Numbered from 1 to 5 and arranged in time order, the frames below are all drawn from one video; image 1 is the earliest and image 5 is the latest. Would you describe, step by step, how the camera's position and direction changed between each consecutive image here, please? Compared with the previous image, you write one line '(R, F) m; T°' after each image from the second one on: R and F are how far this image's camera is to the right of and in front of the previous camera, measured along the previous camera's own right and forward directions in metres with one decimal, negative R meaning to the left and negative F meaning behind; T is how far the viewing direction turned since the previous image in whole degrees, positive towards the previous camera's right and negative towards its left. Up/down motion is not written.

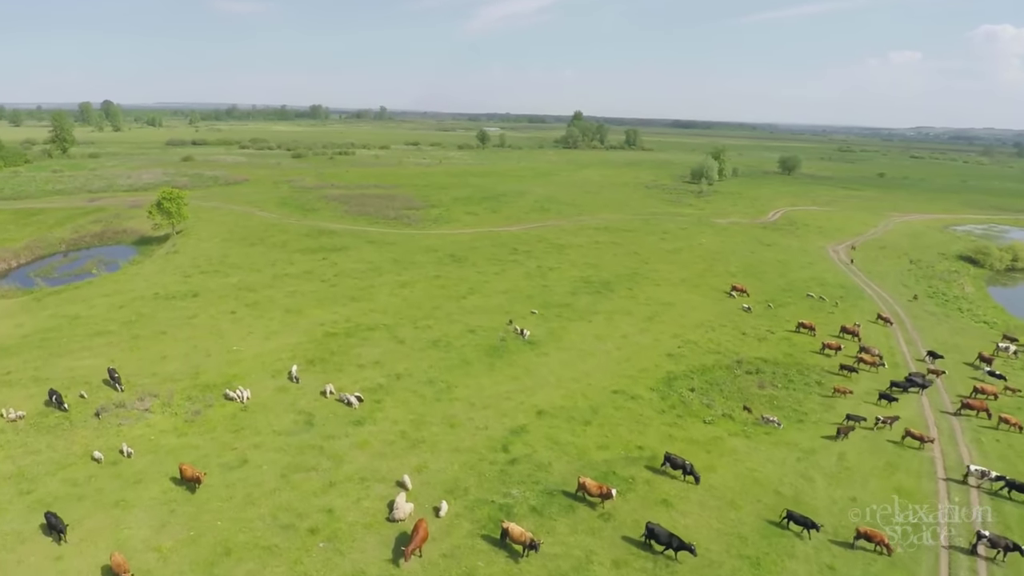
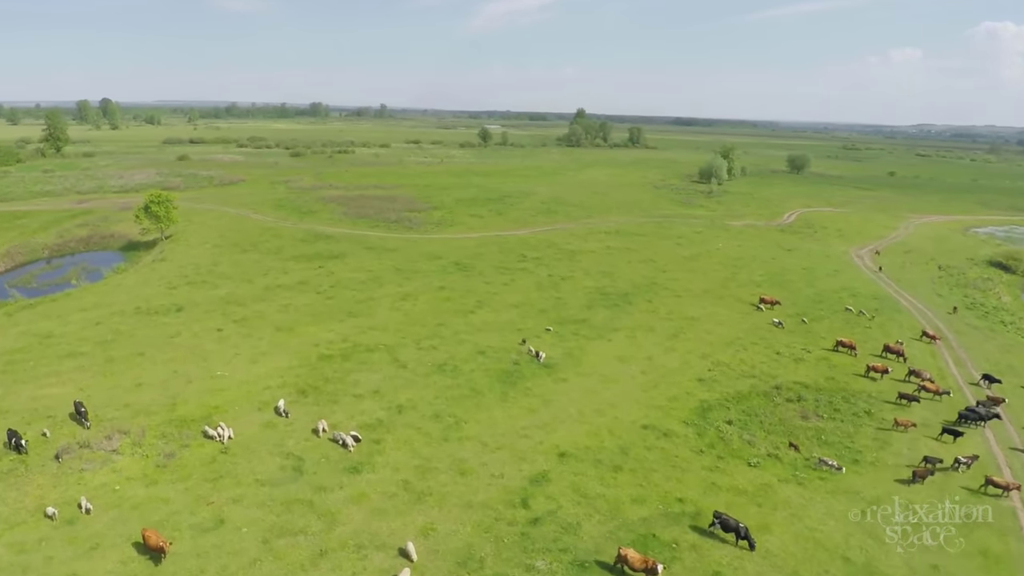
(-0.8, +3.9) m; 0°
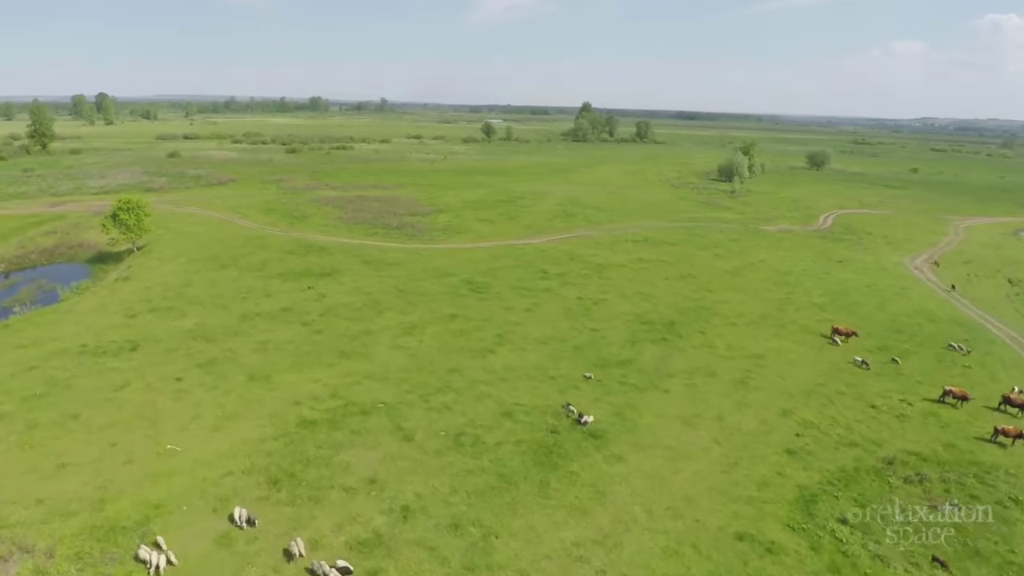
(-1.7, +8.1) m; 0°
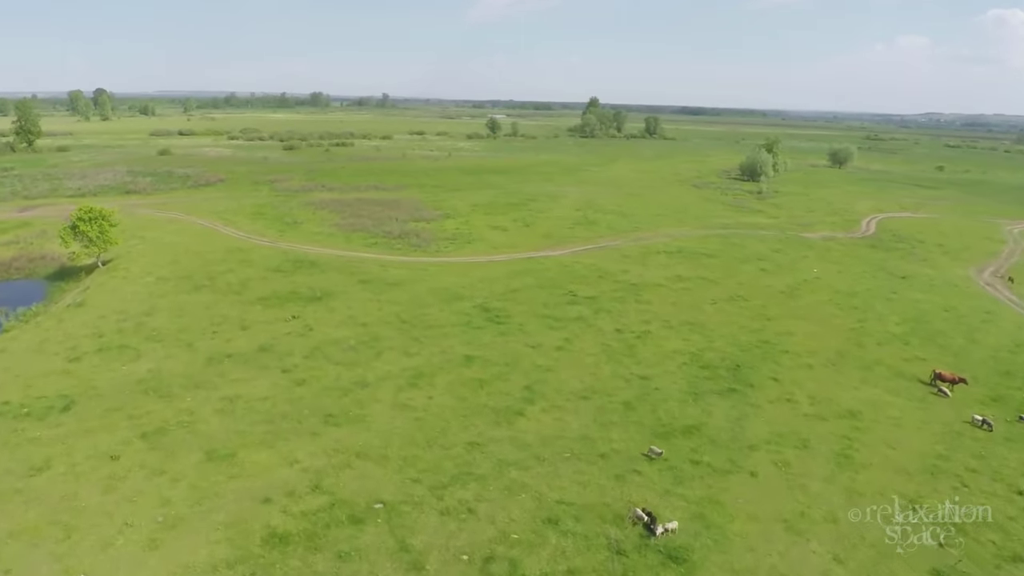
(-1.6, +7.8) m; 0°
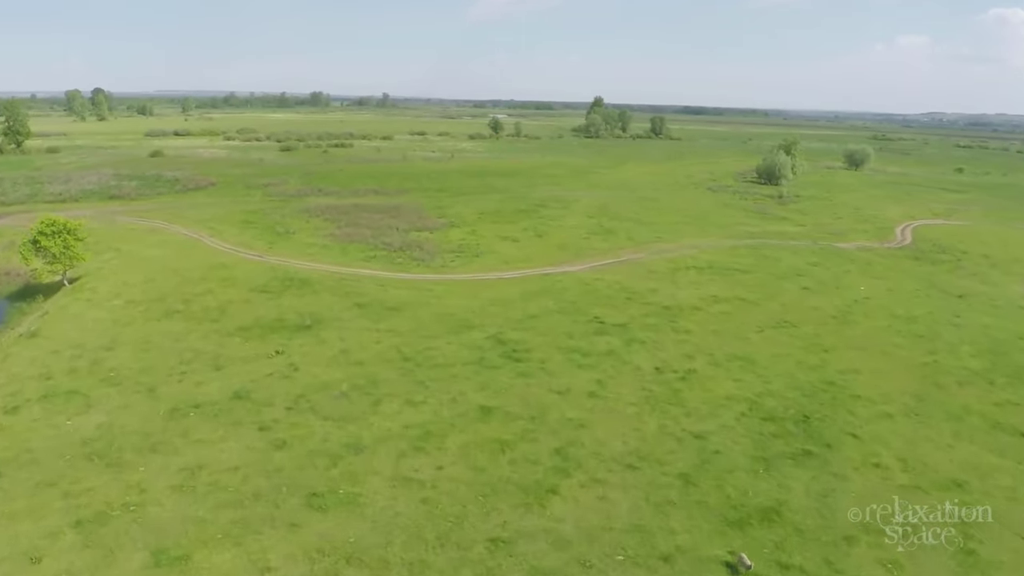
(-1.2, +5.7) m; 0°
